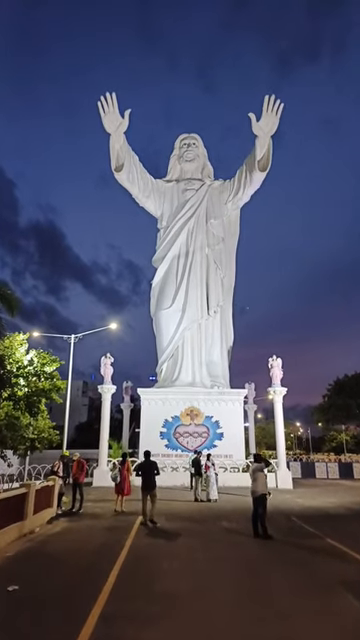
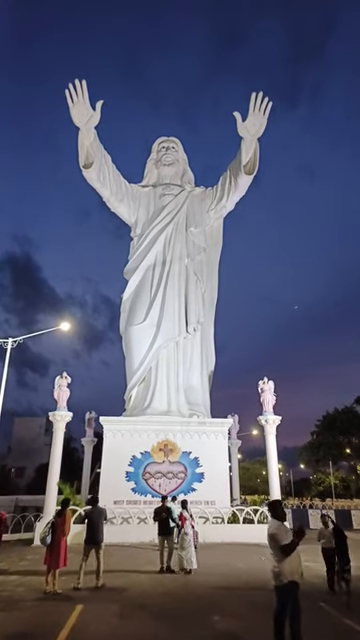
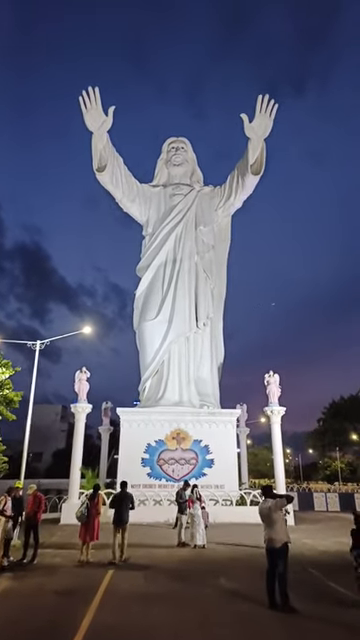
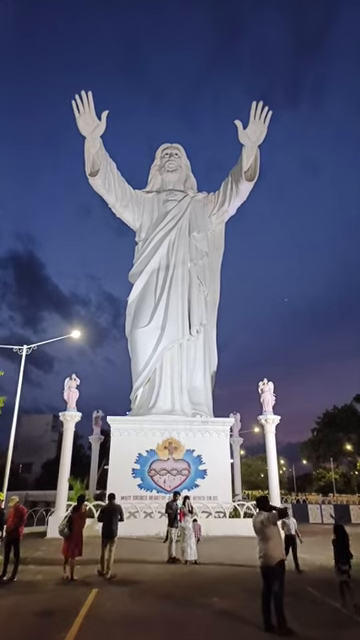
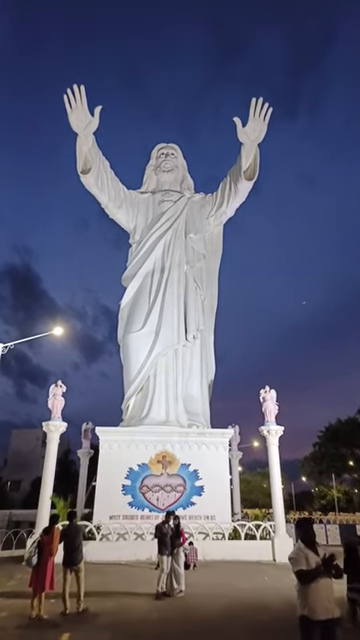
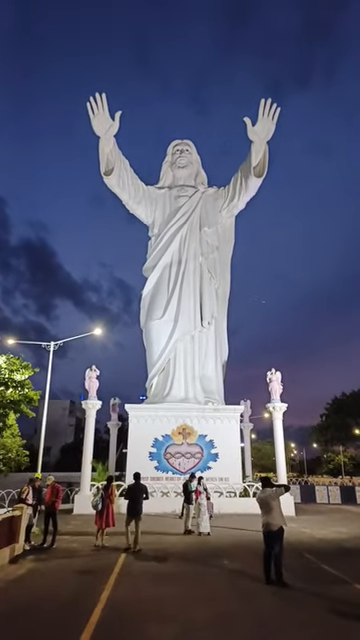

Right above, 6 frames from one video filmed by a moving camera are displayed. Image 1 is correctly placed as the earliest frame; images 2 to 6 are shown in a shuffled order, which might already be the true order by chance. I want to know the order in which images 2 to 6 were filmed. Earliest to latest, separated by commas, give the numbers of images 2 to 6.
6, 3, 4, 2, 5
